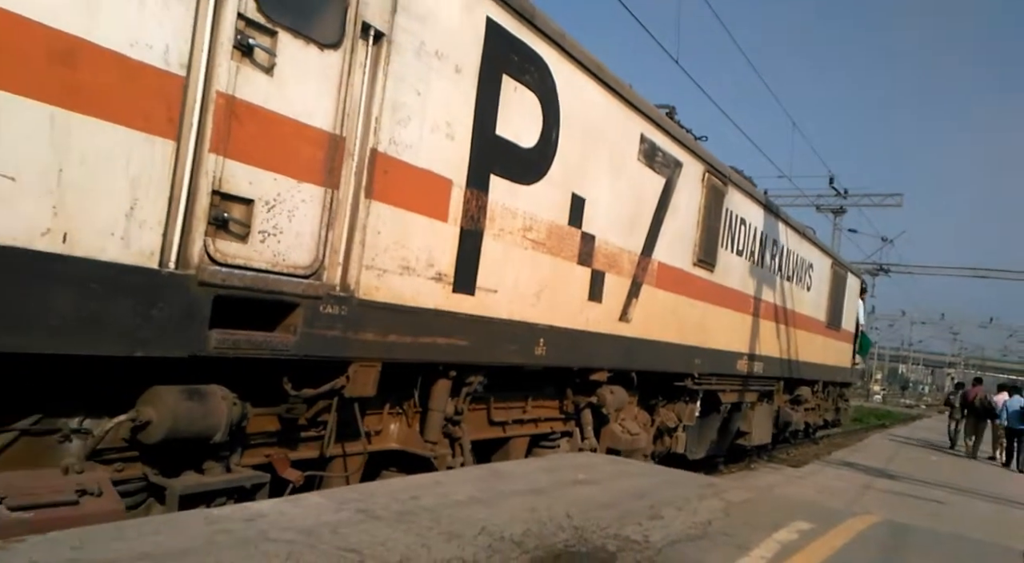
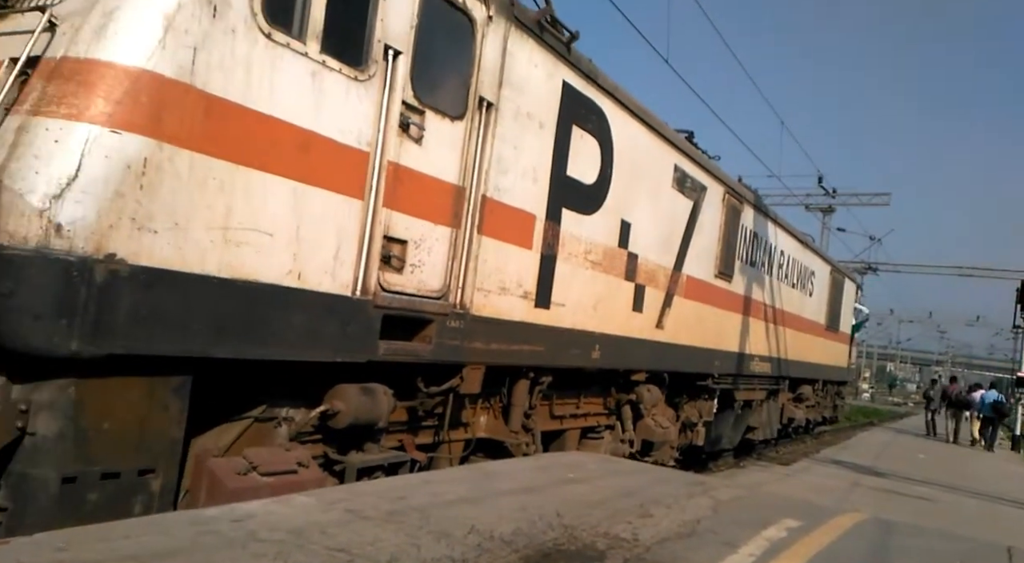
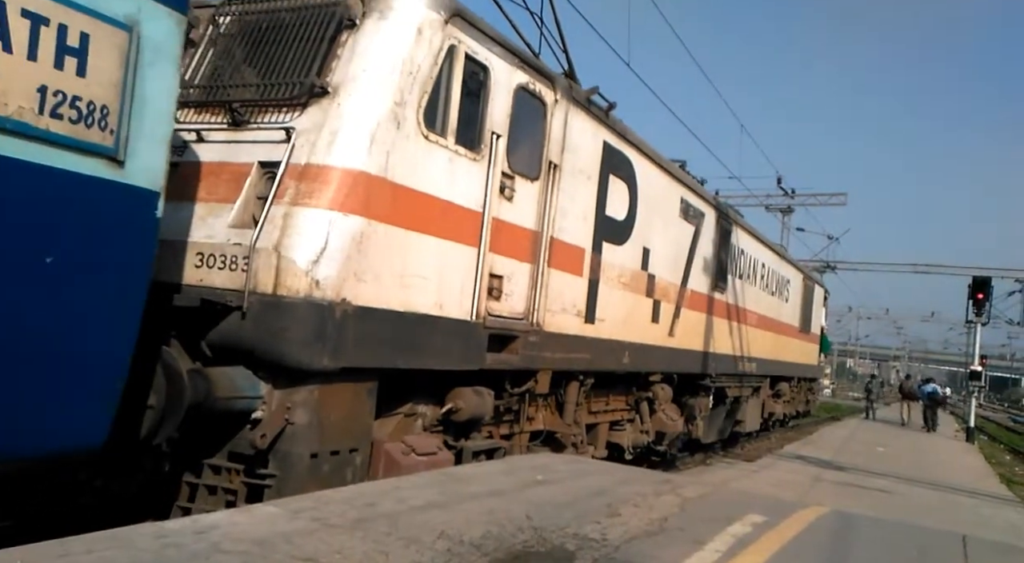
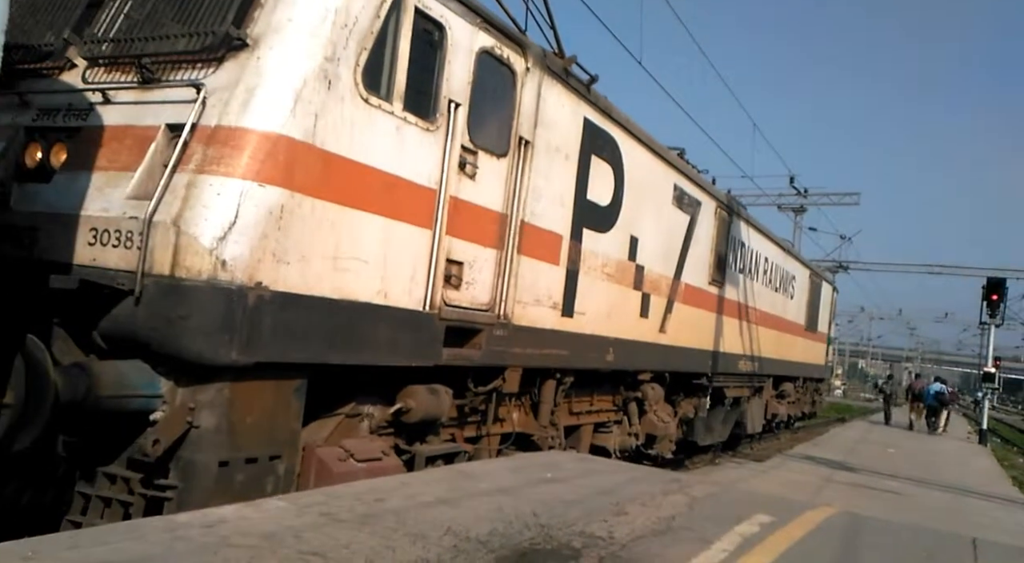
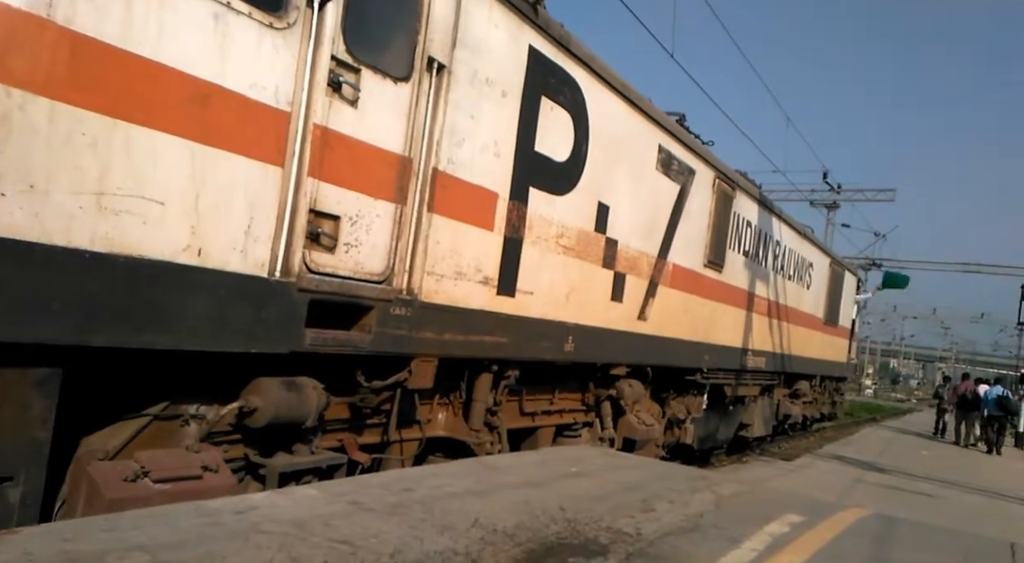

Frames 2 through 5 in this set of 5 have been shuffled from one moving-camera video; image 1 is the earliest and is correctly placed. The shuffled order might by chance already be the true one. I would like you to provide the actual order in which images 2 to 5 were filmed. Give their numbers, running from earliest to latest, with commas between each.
5, 2, 4, 3
